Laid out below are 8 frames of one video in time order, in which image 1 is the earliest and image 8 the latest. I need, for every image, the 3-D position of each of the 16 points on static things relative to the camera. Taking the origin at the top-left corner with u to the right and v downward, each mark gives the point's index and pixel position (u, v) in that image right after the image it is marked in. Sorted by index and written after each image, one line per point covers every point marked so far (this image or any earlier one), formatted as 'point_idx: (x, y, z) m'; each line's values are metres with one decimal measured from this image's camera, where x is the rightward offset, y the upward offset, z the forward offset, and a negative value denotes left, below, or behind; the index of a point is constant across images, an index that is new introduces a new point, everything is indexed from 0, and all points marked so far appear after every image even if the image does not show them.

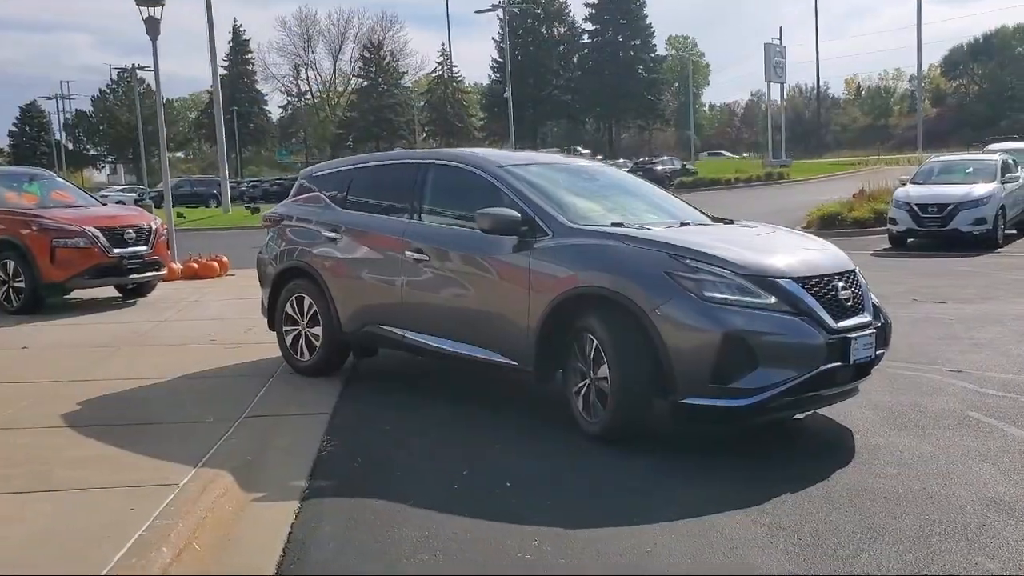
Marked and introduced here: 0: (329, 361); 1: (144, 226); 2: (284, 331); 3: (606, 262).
0: (-1.4, -0.6, +7.5) m
1: (-4.5, +0.8, +12.1) m
2: (-1.8, -0.3, +7.8) m
3: (+0.5, +0.1, +5.5) m
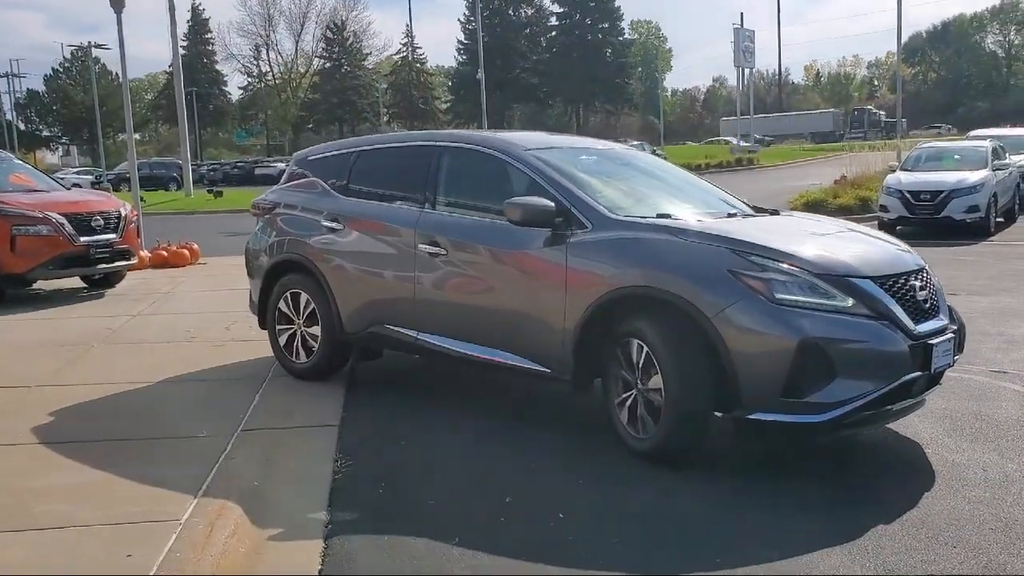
0: (-1.3, -0.5, +6.8) m
1: (-4.5, +0.9, +11.3) m
2: (-1.7, -0.3, +7.1) m
3: (+0.7, +0.1, +4.9) m
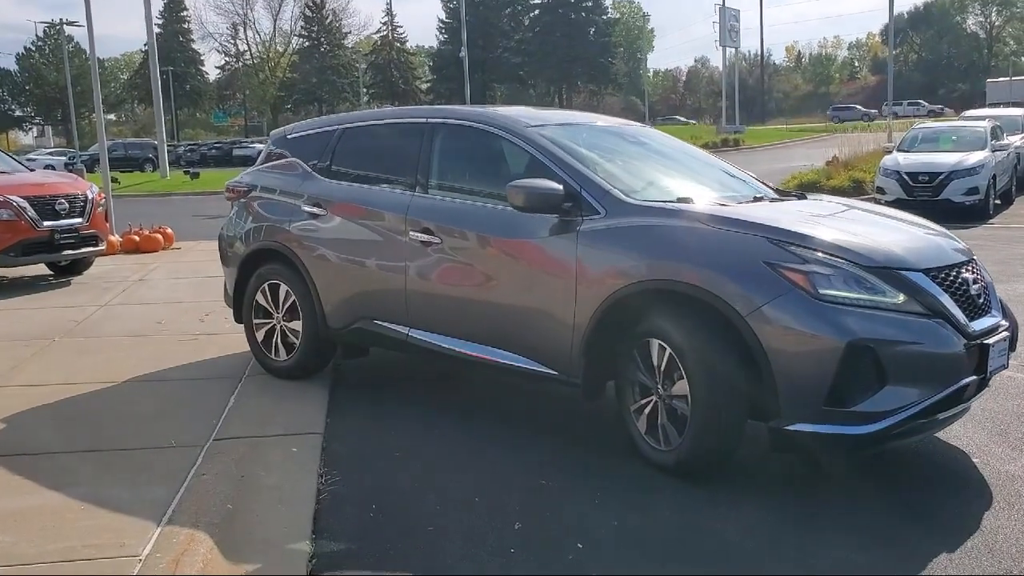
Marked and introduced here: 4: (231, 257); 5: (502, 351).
0: (-1.3, -0.5, +6.2) m
1: (-4.6, +1.0, +10.6) m
2: (-1.7, -0.2, +6.5) m
3: (+0.8, +0.2, +4.3) m
4: (-1.9, +0.2, +6.7) m
5: (-0.1, -0.3, +5.1) m
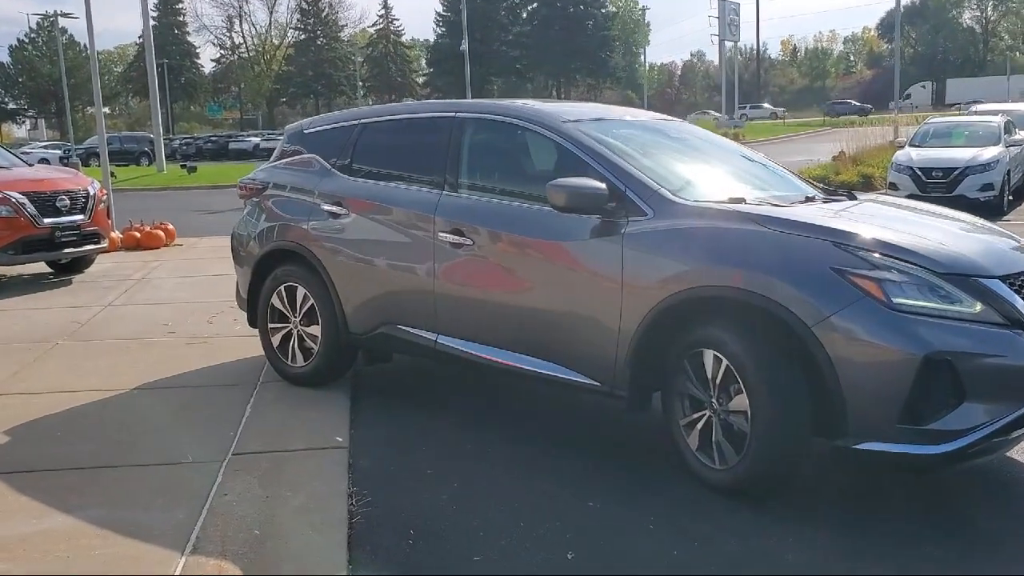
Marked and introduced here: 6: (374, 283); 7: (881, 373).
0: (-1.1, -0.5, +5.9) m
1: (-4.5, +1.0, +10.3) m
2: (-1.5, -0.3, +6.2) m
3: (+0.9, +0.1, +4.1) m
4: (-1.7, +0.2, +6.4) m
5: (+0.1, -0.4, +4.8) m
6: (-0.8, 0.0, +5.6) m
7: (+1.4, -0.3, +3.7) m
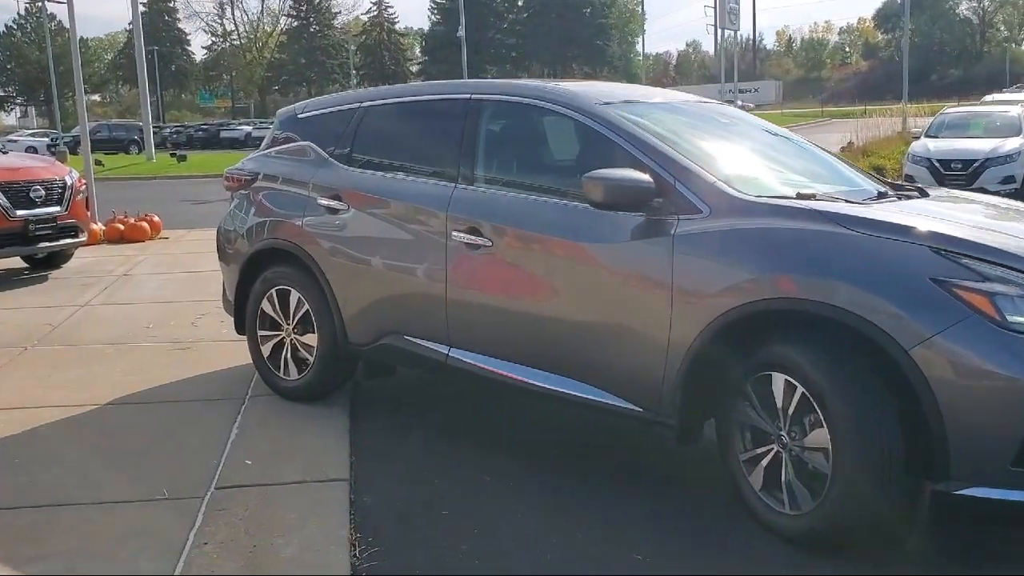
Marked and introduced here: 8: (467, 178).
0: (-1.0, -0.5, +5.3) m
1: (-4.4, +1.0, +9.6) m
2: (-1.4, -0.3, +5.6) m
3: (+1.1, +0.1, +3.4) m
4: (-1.6, +0.2, +5.7) m
5: (+0.2, -0.4, +4.2) m
6: (-0.7, 0.0, +4.9) m
7: (+1.5, -0.4, +3.1) m
8: (-0.2, +0.5, +4.7) m
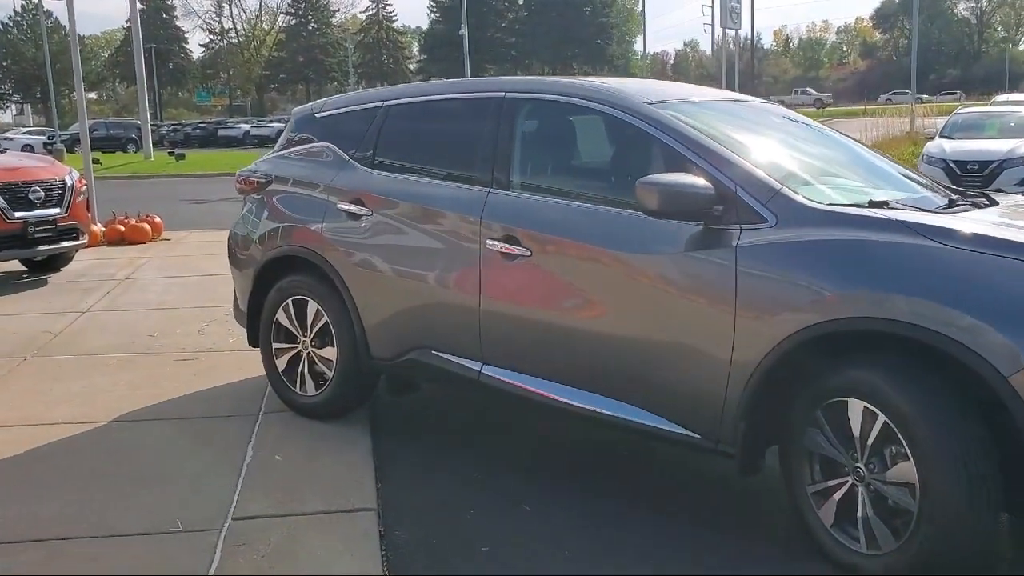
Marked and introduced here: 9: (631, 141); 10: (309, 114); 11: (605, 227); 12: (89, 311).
0: (-0.8, -0.6, +5.0) m
1: (-4.3, +1.0, +9.3) m
2: (-1.3, -0.3, +5.2) m
3: (+1.2, 0.0, +3.1) m
4: (-1.5, +0.1, +5.4) m
5: (+0.4, -0.4, +3.8) m
6: (-0.5, -0.1, +4.6) m
7: (+1.7, -0.4, +2.8) m
8: (0.0, +0.5, +4.4) m
9: (+0.5, +0.6, +4.0) m
10: (-1.1, +1.0, +5.4) m
11: (+0.4, +0.2, +3.9) m
12: (-3.4, -0.2, +7.8) m
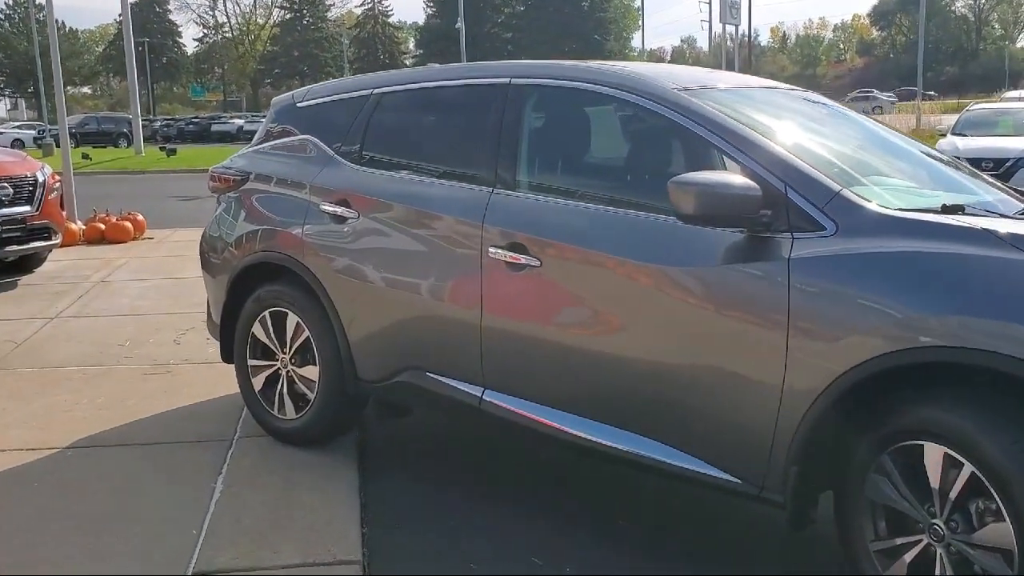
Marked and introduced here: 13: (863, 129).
0: (-0.8, -0.6, +4.4) m
1: (-4.3, +1.0, +8.7) m
2: (-1.2, -0.4, +4.7) m
3: (+1.3, 0.0, +2.6) m
4: (-1.4, +0.1, +4.8) m
5: (+0.4, -0.5, +3.3) m
6: (-0.5, -0.1, +4.1) m
7: (+1.7, -0.5, +2.3) m
8: (0.0, +0.4, +3.8) m
9: (+0.5, +0.5, +3.5) m
10: (-1.1, +0.9, +4.9) m
11: (+0.4, +0.2, +3.3) m
12: (-3.4, -0.2, +7.3) m
13: (+1.4, +0.6, +4.0) m
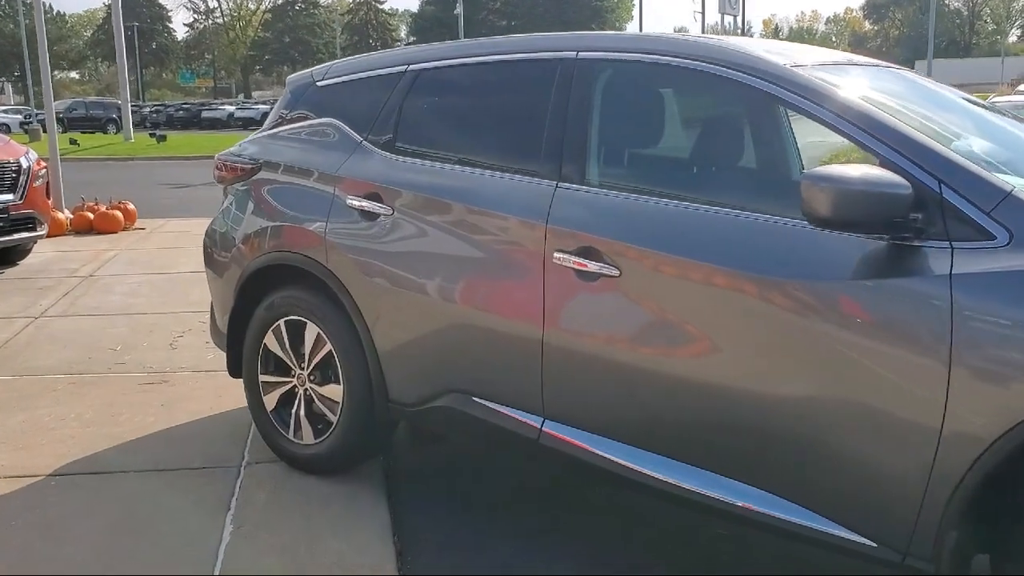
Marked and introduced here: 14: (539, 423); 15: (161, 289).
0: (-0.6, -0.6, +3.9) m
1: (-4.1, +1.0, +8.1) m
2: (-1.0, -0.4, +4.1) m
3: (+1.5, -0.1, +2.0) m
4: (-1.2, +0.1, +4.3) m
5: (+0.6, -0.5, +2.7) m
6: (-0.3, -0.1, +3.5) m
7: (+1.9, -0.6, +1.7) m
8: (+0.2, +0.4, +3.2) m
9: (+0.7, +0.5, +2.9) m
10: (-0.9, +0.9, +4.3) m
11: (+0.6, +0.1, +2.8) m
12: (-3.2, -0.2, +6.7) m
13: (+1.6, +0.6, +3.4) m
14: (+0.1, -0.4, +3.2) m
15: (-2.7, 0.0, +7.6) m
